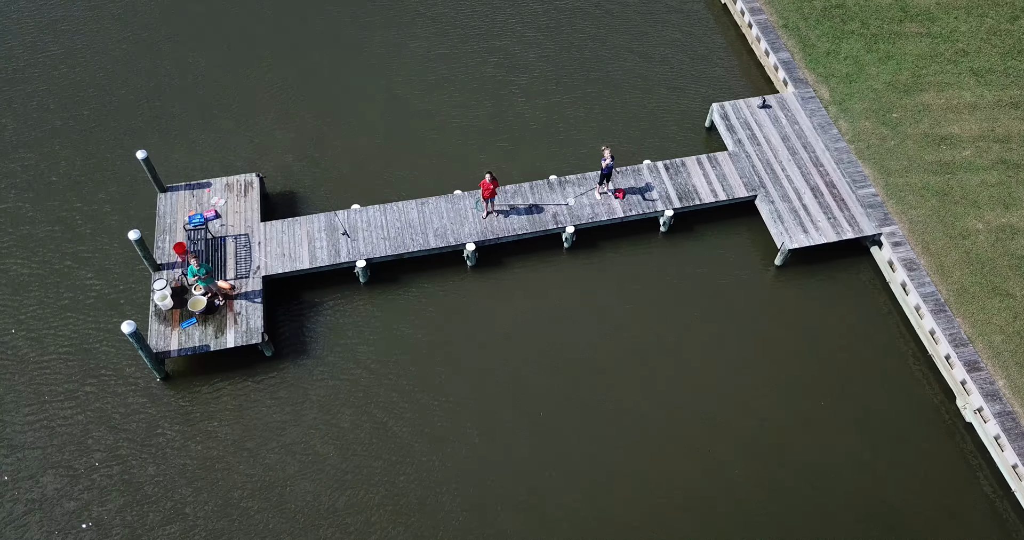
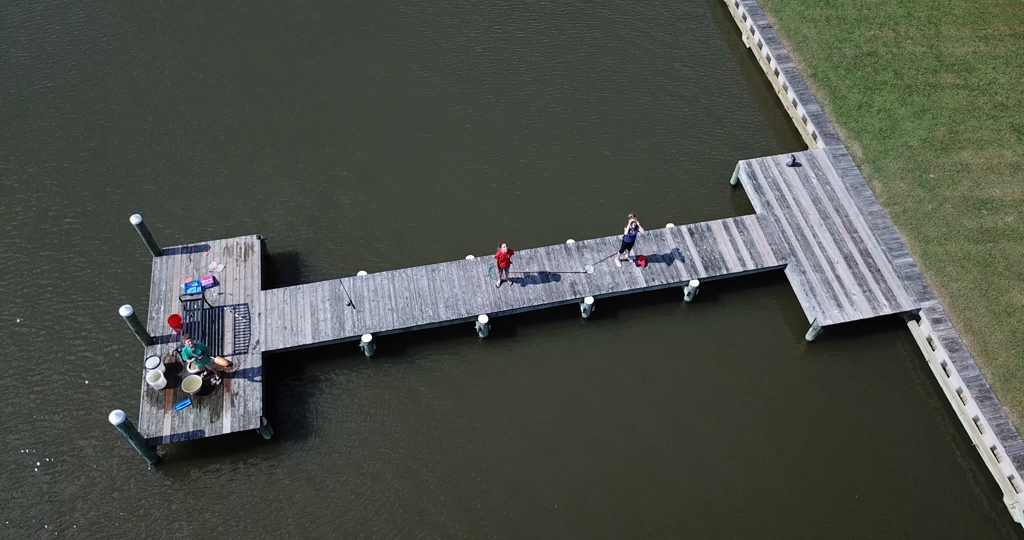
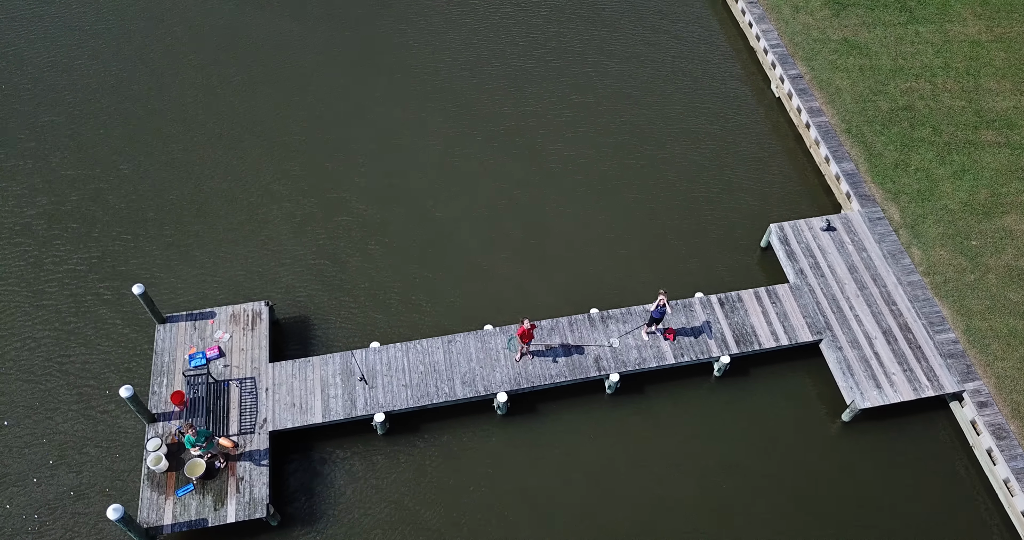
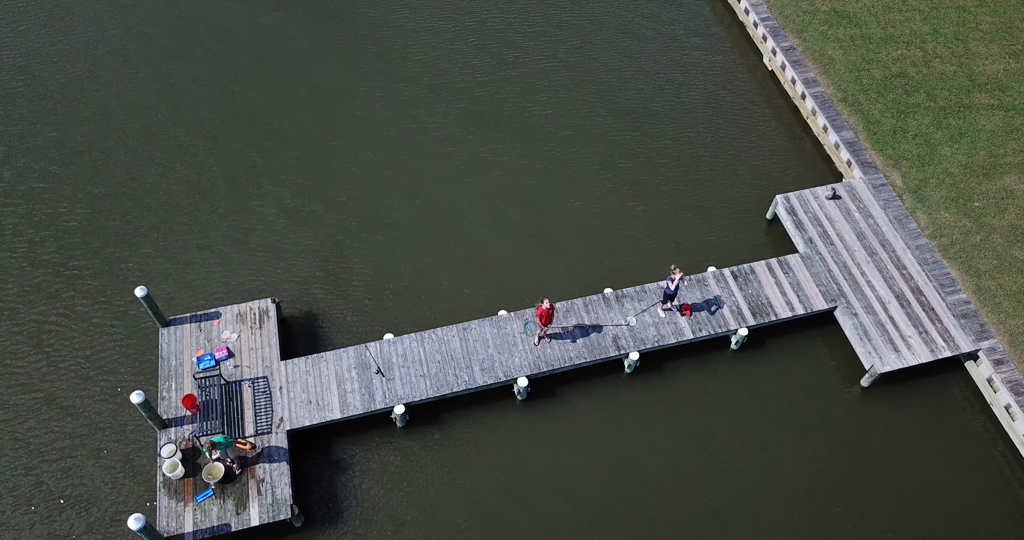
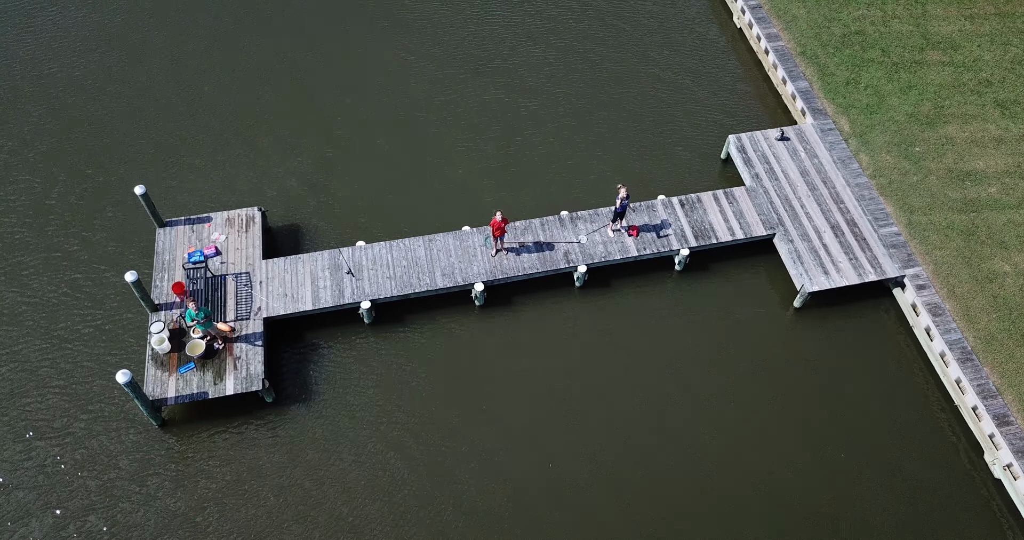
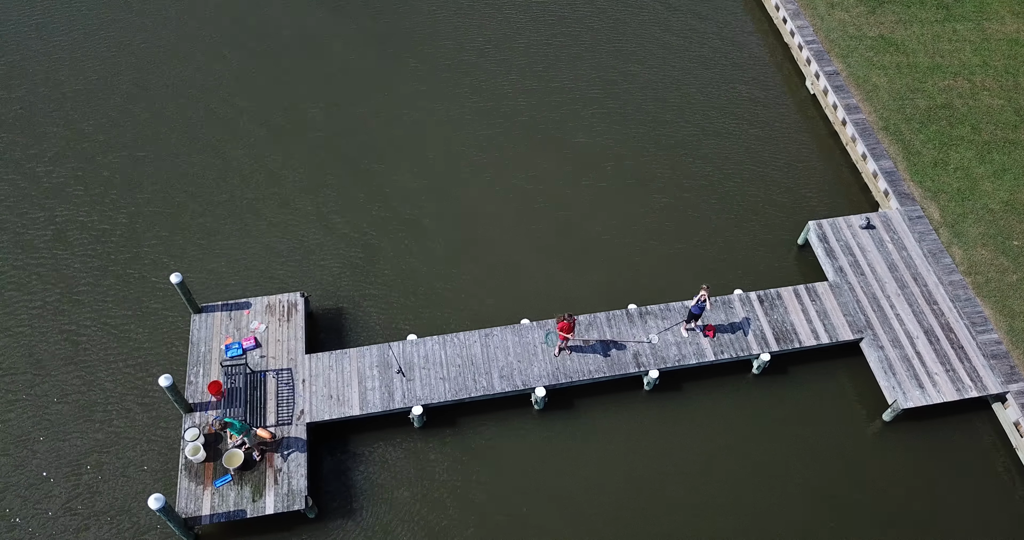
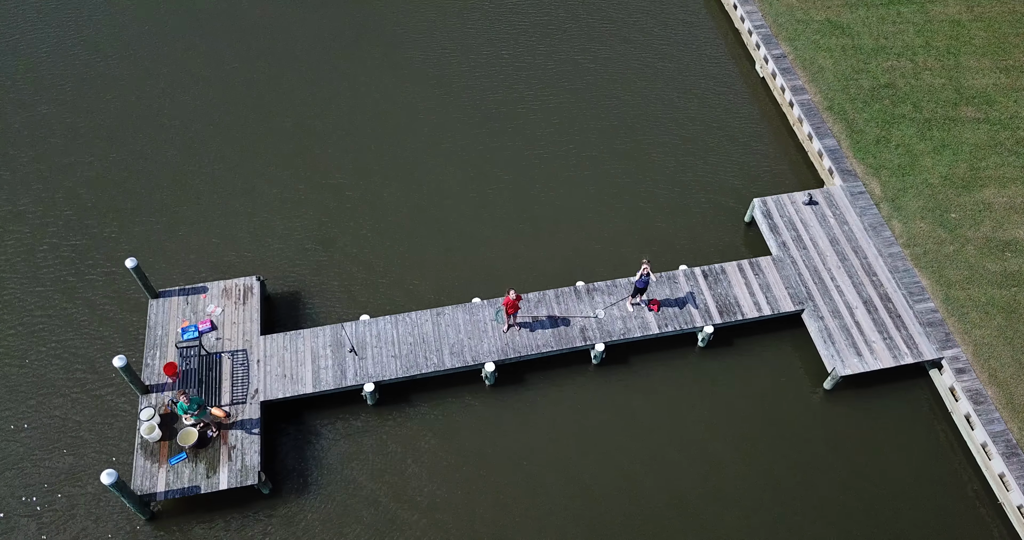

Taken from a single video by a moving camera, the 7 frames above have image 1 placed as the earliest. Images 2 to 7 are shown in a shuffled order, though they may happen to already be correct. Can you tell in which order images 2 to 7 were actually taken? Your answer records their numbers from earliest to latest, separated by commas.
5, 2, 7, 3, 6, 4
